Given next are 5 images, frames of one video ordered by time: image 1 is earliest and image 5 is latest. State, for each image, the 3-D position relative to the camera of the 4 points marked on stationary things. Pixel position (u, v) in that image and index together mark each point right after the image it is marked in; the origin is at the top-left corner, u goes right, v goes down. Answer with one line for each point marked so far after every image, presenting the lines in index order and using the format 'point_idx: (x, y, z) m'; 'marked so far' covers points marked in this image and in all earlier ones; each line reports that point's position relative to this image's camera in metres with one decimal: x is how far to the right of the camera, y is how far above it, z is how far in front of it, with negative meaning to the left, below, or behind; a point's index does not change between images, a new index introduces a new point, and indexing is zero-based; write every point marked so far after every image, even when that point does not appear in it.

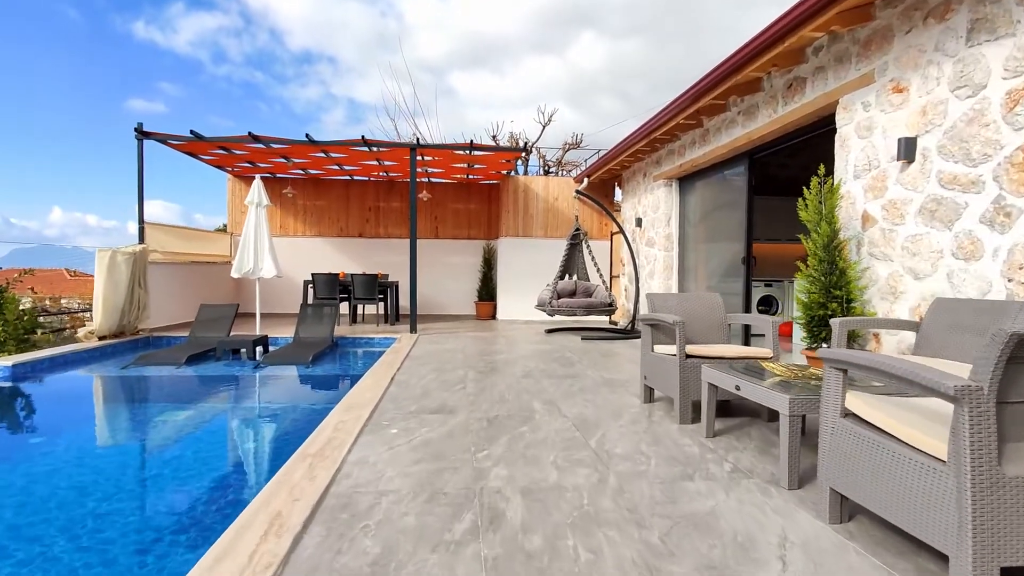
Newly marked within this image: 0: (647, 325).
0: (+0.7, -0.2, +3.3) m
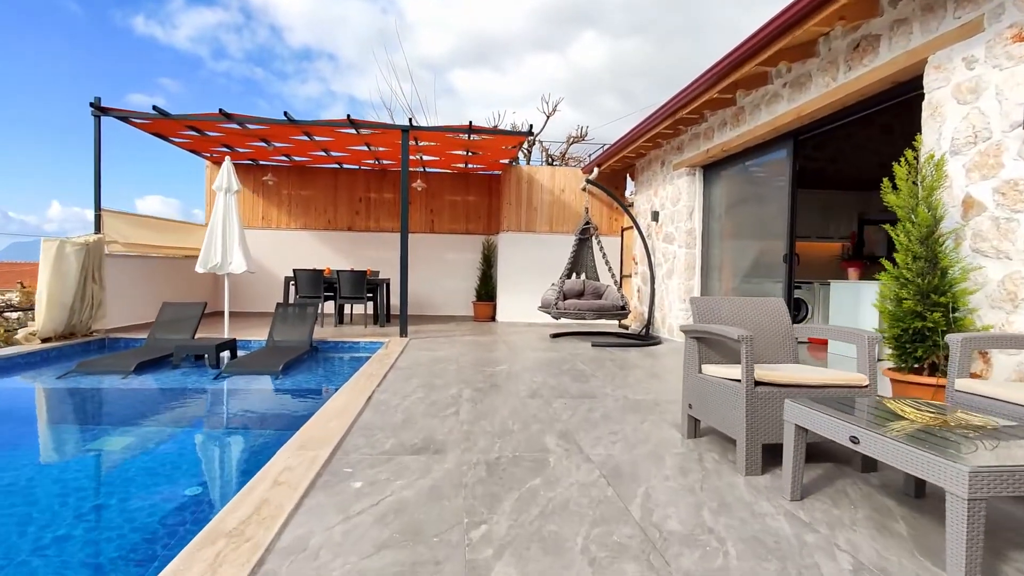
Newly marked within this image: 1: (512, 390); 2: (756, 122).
0: (+0.7, -0.2, +2.6) m
1: (0.0, -0.6, +3.6) m
2: (+1.8, +1.2, +4.7) m
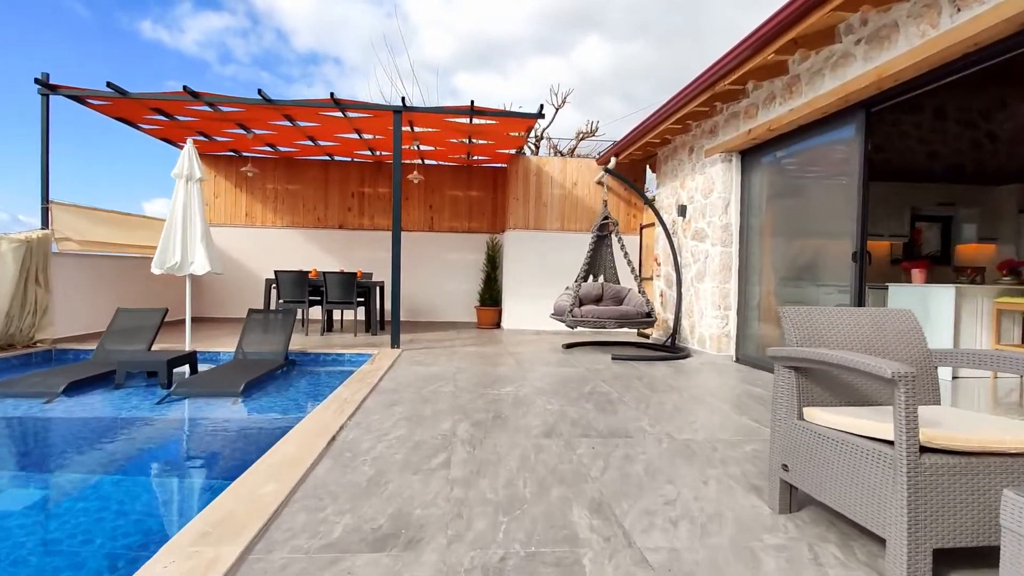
0: (+0.7, -0.2, +1.7) m
1: (0.0, -0.6, +2.8) m
2: (+1.8, +1.2, +3.9) m
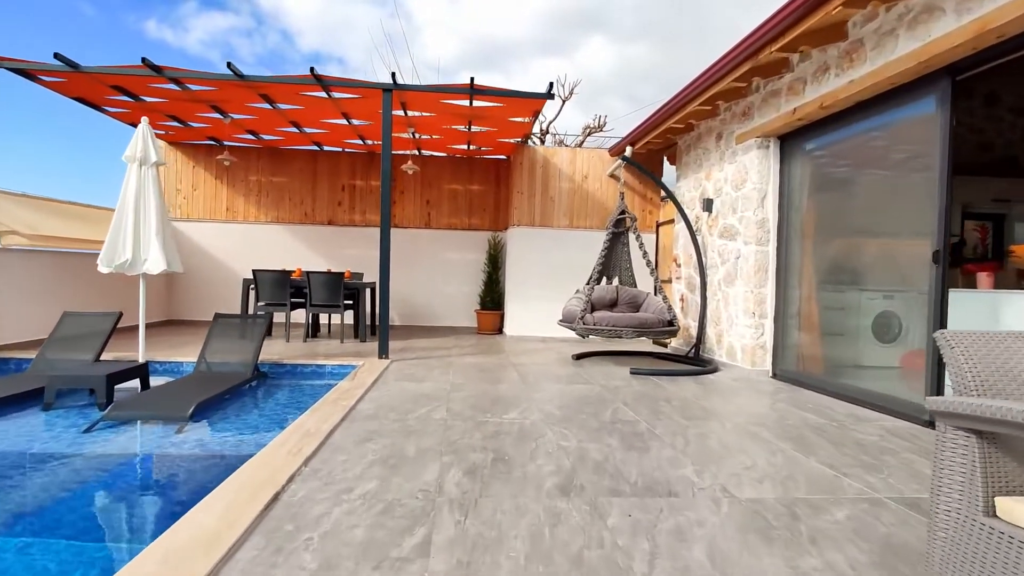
0: (+0.7, -0.2, +1.1) m
1: (+0.1, -0.6, +2.1) m
2: (+1.8, +1.1, +3.3) m
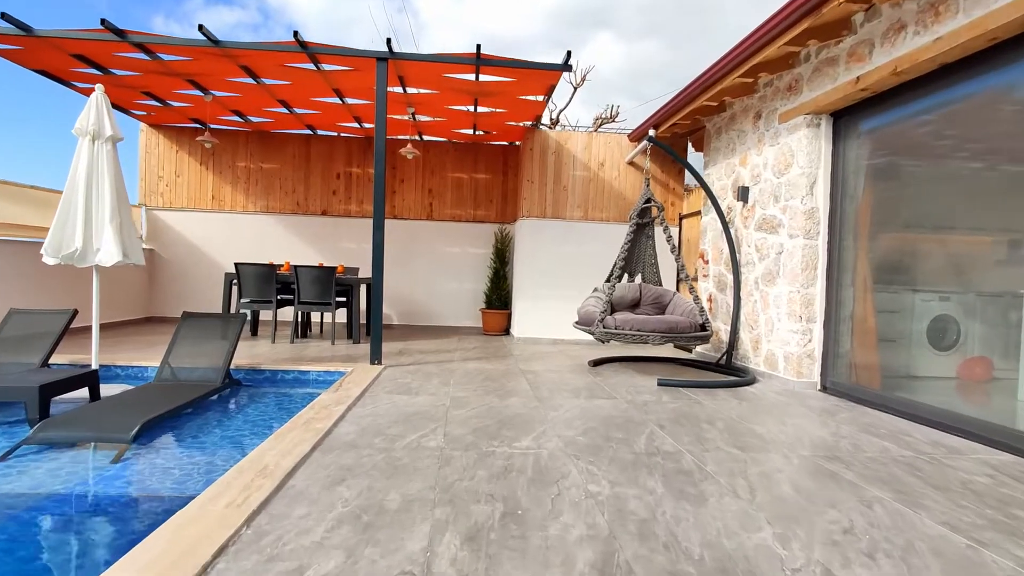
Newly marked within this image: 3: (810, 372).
0: (+0.8, -0.2, +0.5) m
1: (+0.1, -0.6, +1.6) m
2: (+1.9, +1.1, +2.7) m
3: (+1.8, -0.5, +4.1) m
